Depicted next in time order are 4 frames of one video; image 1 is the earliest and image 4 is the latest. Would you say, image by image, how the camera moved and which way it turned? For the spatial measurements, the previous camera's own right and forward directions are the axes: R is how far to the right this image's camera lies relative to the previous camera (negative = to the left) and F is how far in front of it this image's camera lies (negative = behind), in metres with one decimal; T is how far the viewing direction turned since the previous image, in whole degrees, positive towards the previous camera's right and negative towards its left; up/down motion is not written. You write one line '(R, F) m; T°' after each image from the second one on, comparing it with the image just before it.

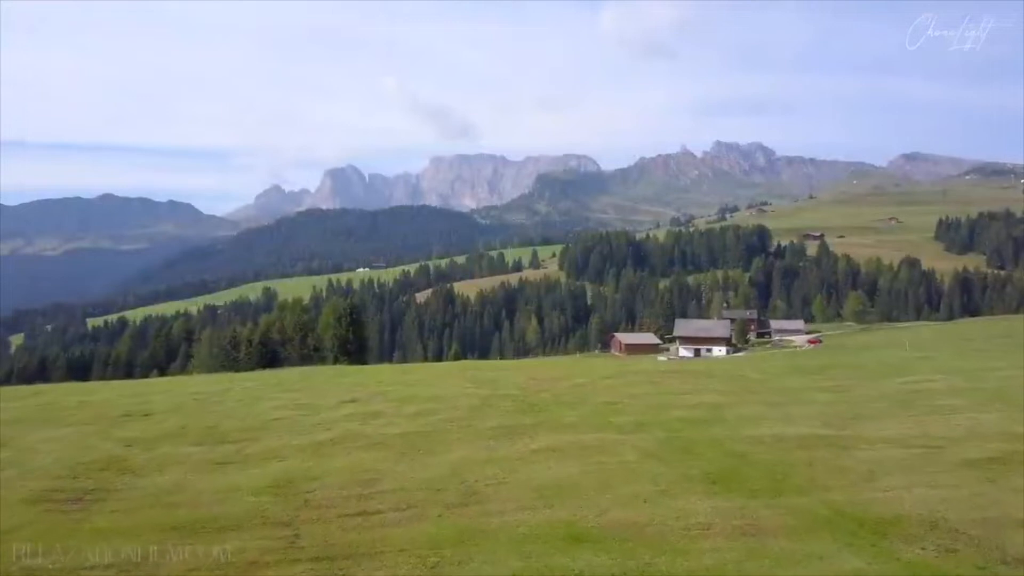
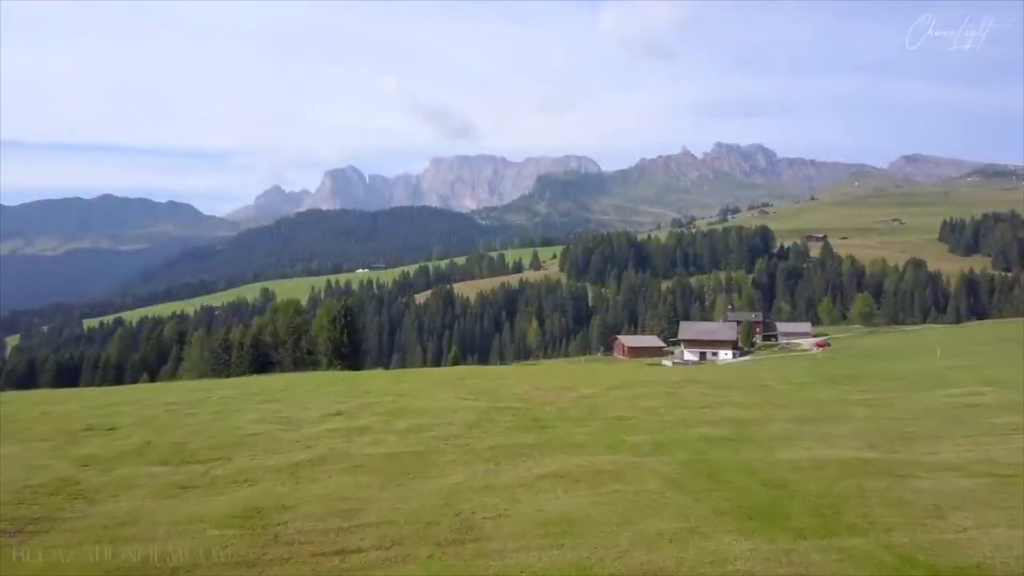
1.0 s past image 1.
(-0.1, +3.3) m; 0°
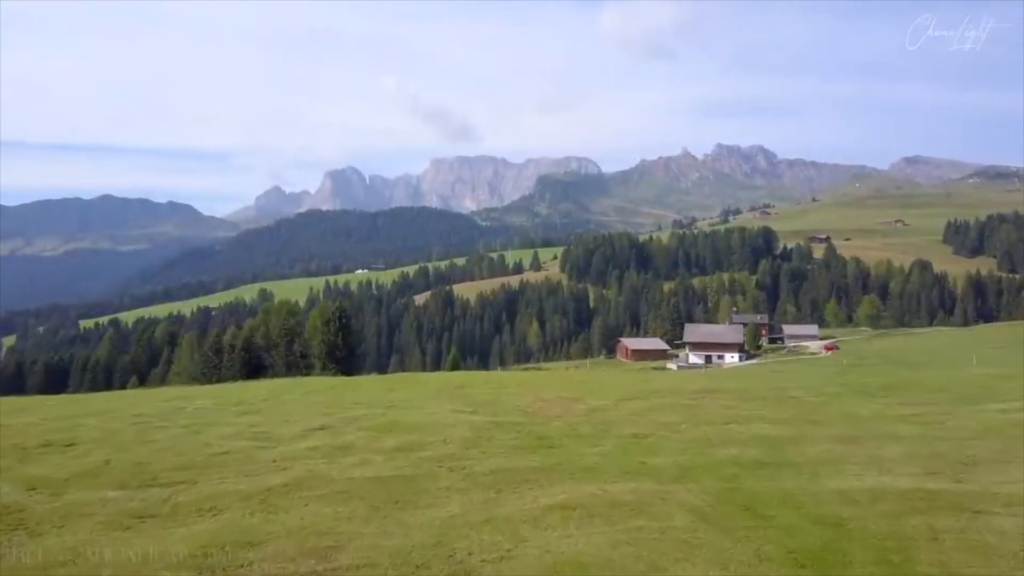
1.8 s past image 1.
(-0.1, +3.3) m; 0°
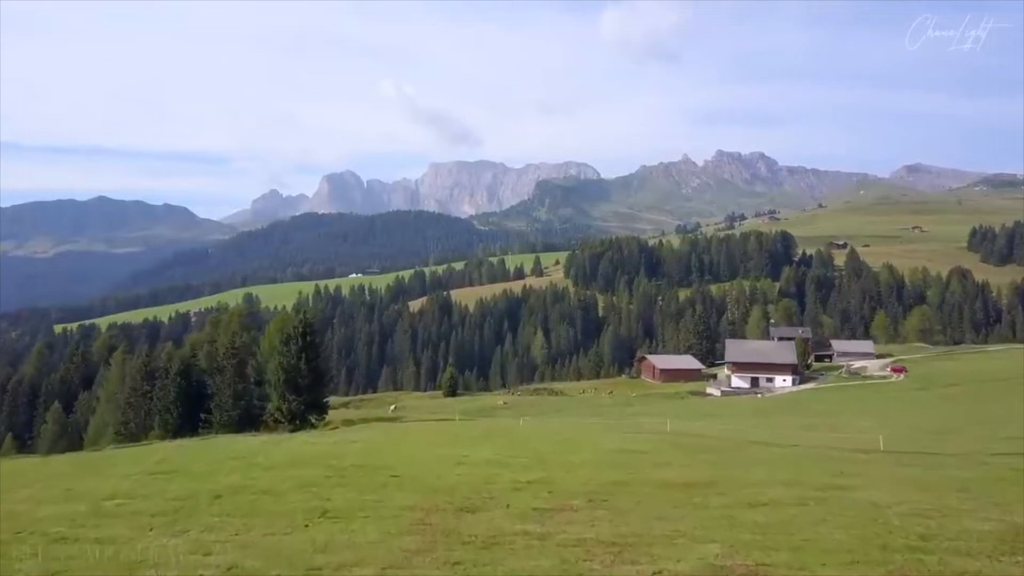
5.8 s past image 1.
(-1.7, +20.2) m; 0°
